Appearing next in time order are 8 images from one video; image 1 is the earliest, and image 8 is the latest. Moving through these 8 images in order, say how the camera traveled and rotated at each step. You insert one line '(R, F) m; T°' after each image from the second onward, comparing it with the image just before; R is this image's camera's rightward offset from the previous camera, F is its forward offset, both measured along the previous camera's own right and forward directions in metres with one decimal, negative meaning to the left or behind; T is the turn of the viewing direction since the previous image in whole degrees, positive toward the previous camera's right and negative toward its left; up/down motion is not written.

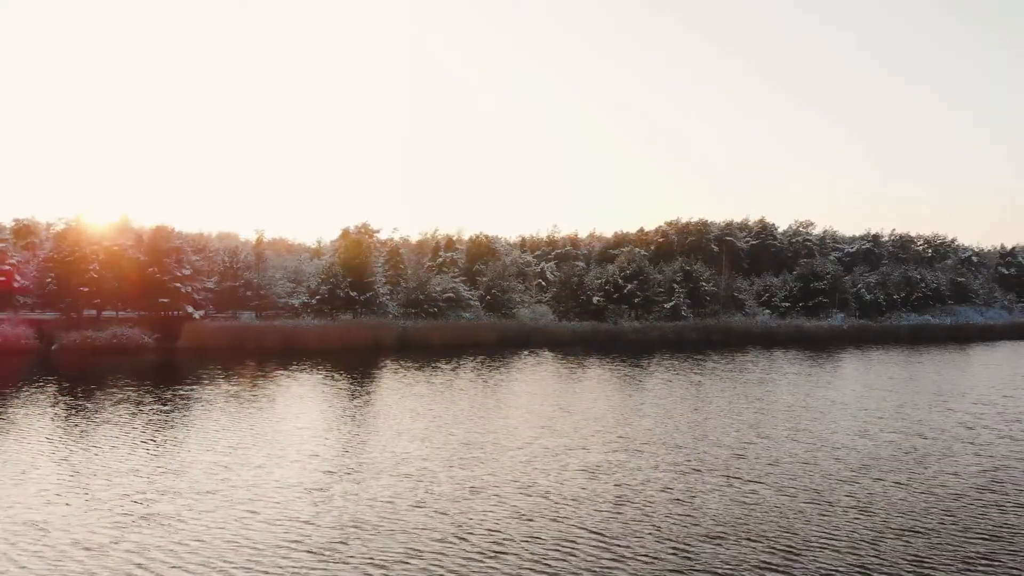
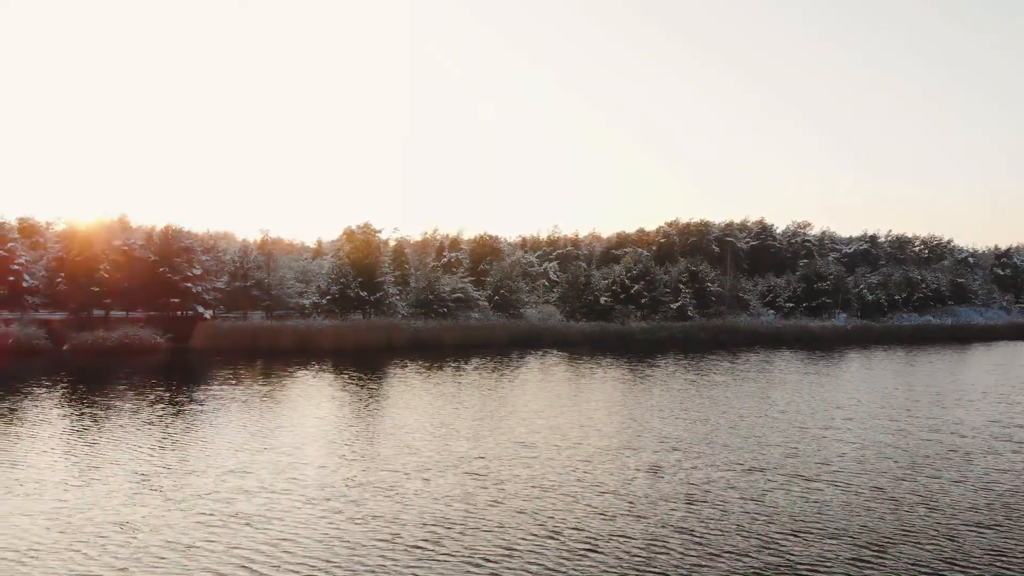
(-2.7, -0.3) m; +1°
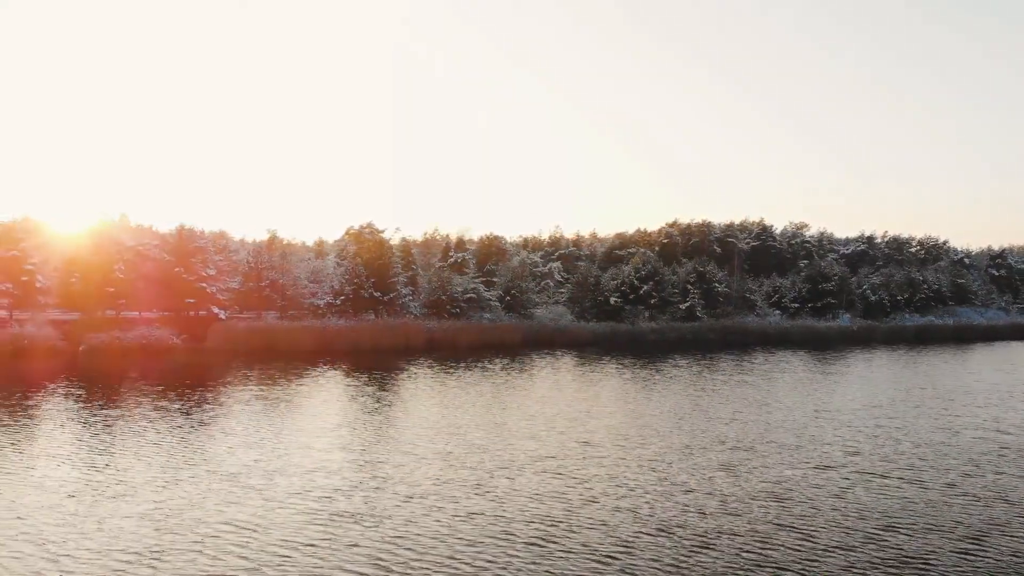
(-3.4, -0.5) m; +1°
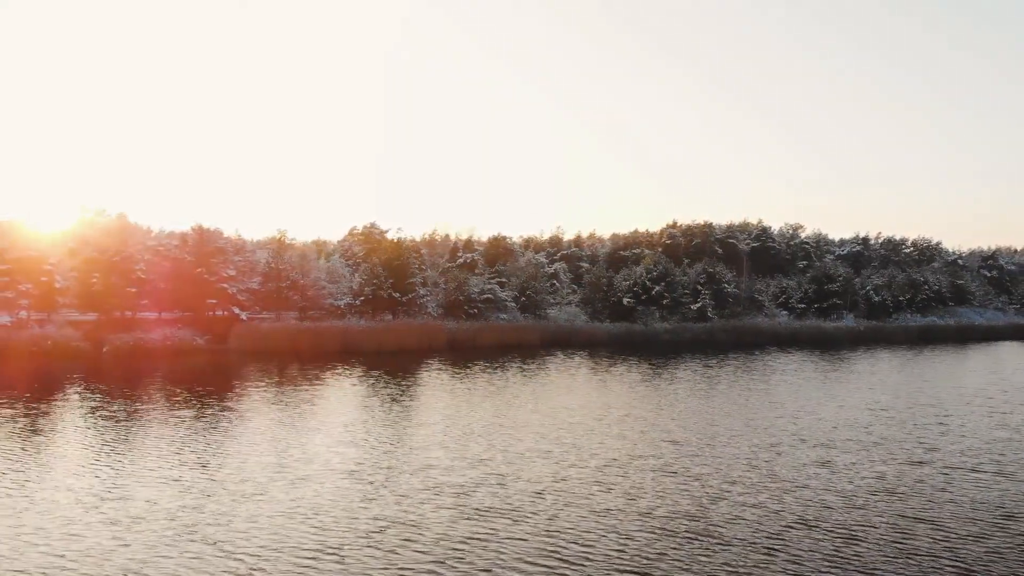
(-4.9, -0.7) m; +1°
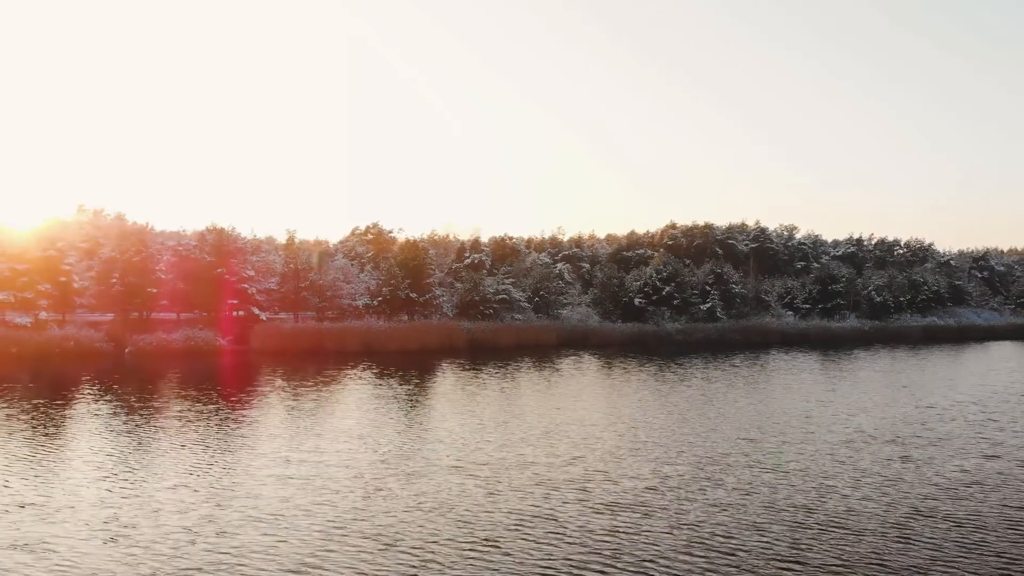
(-4.6, -0.8) m; +1°
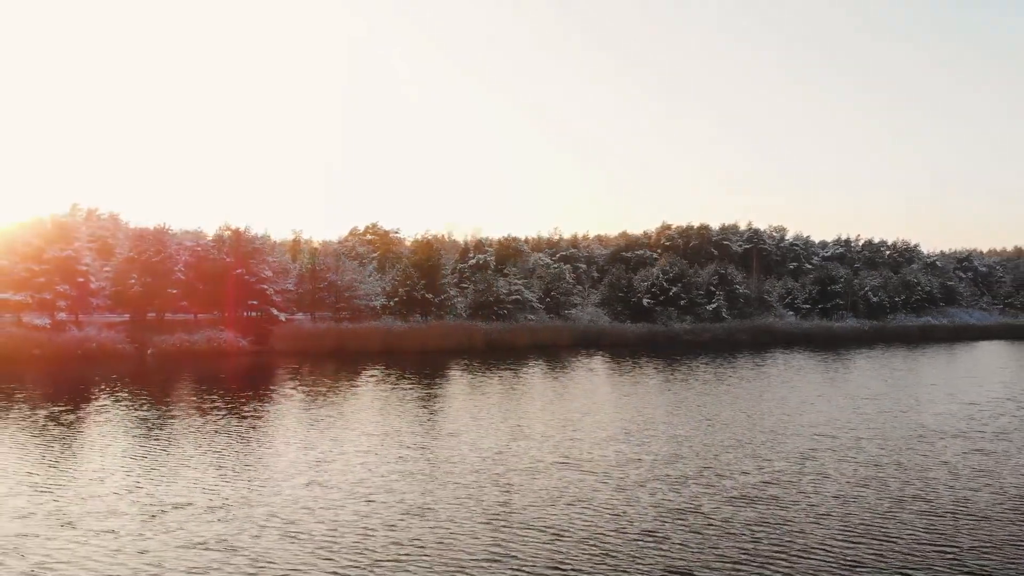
(-5.5, -1.0) m; +2°
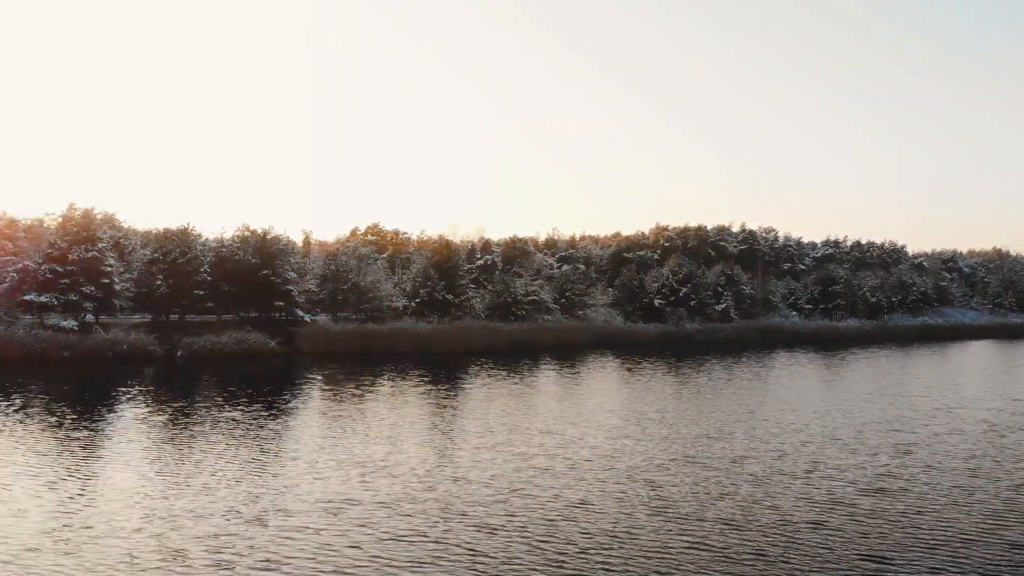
(-6.3, -1.1) m; +2°
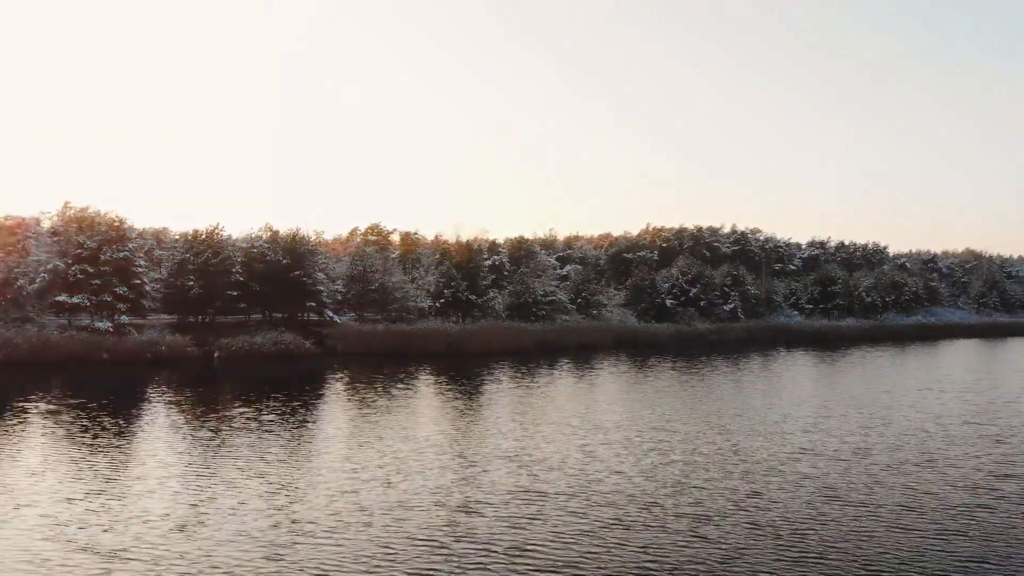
(-7.8, -1.6) m; +2°
